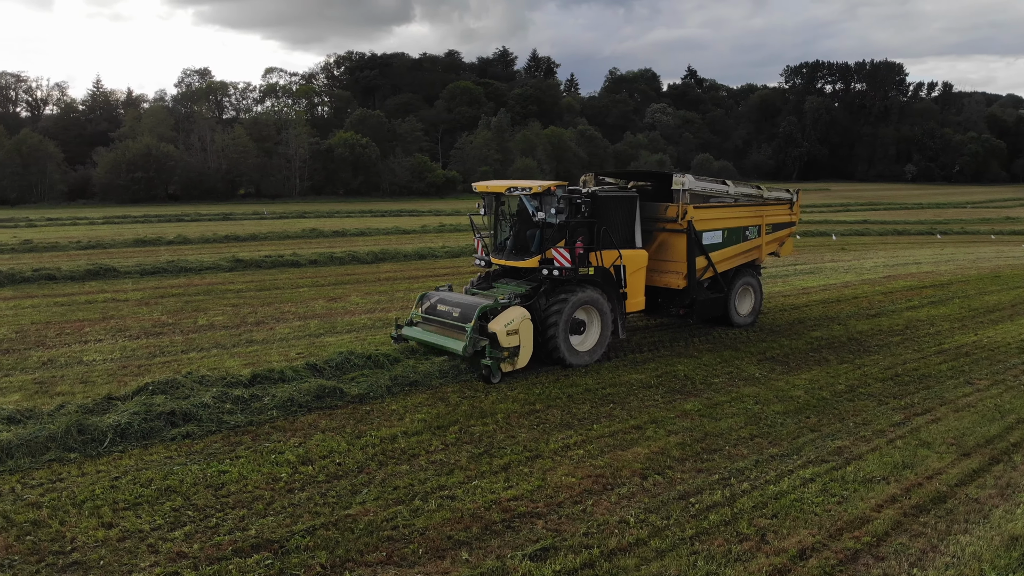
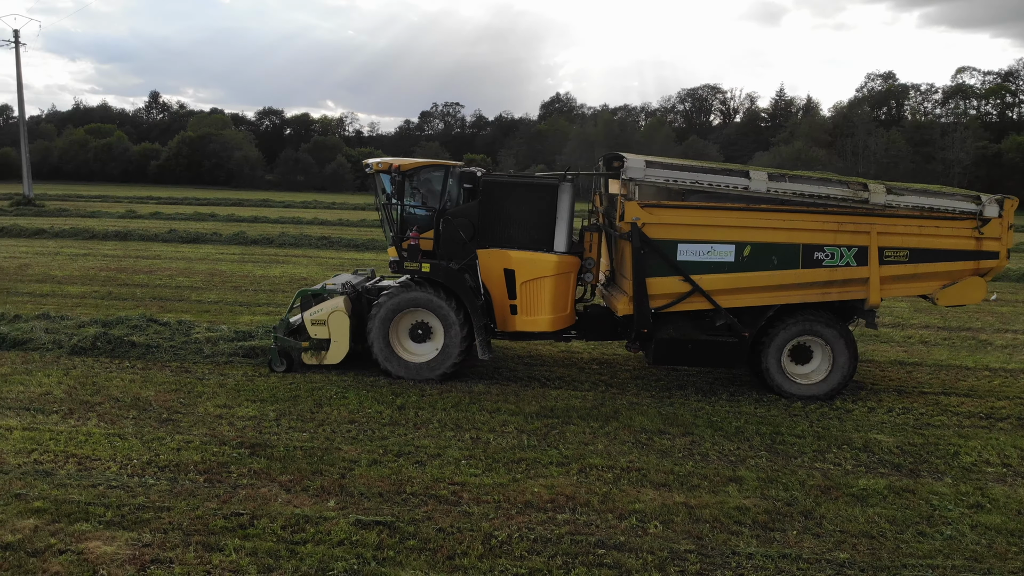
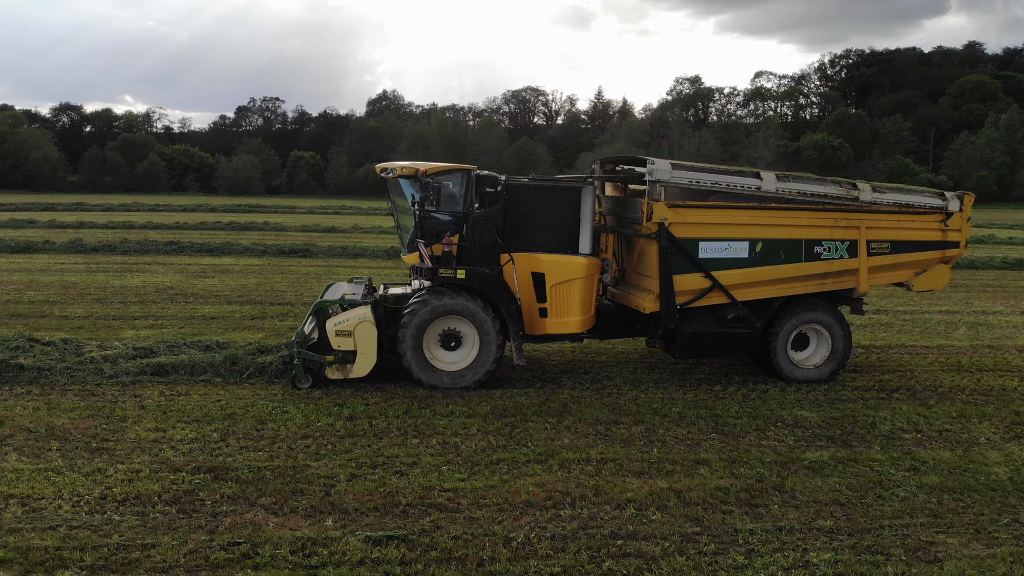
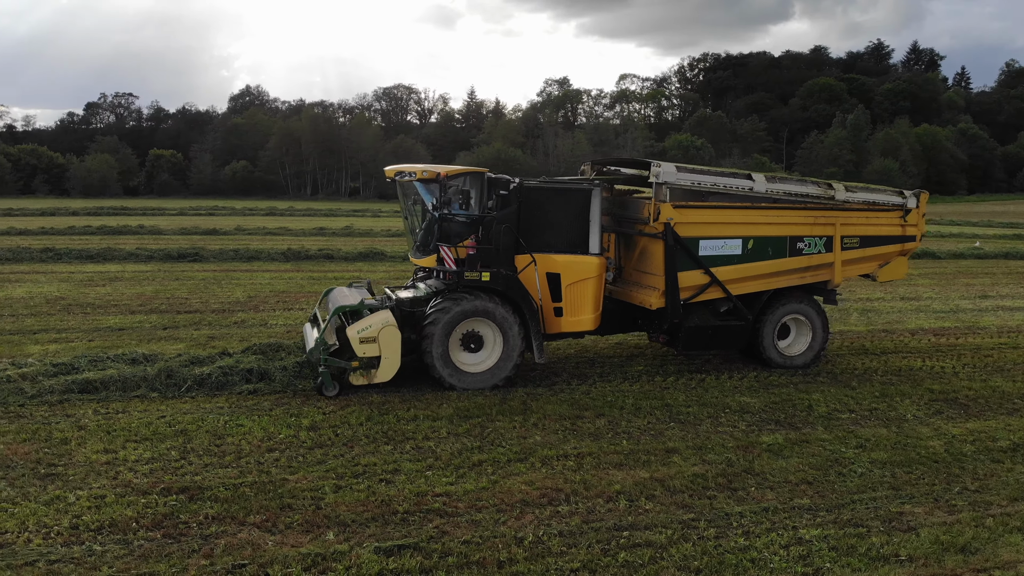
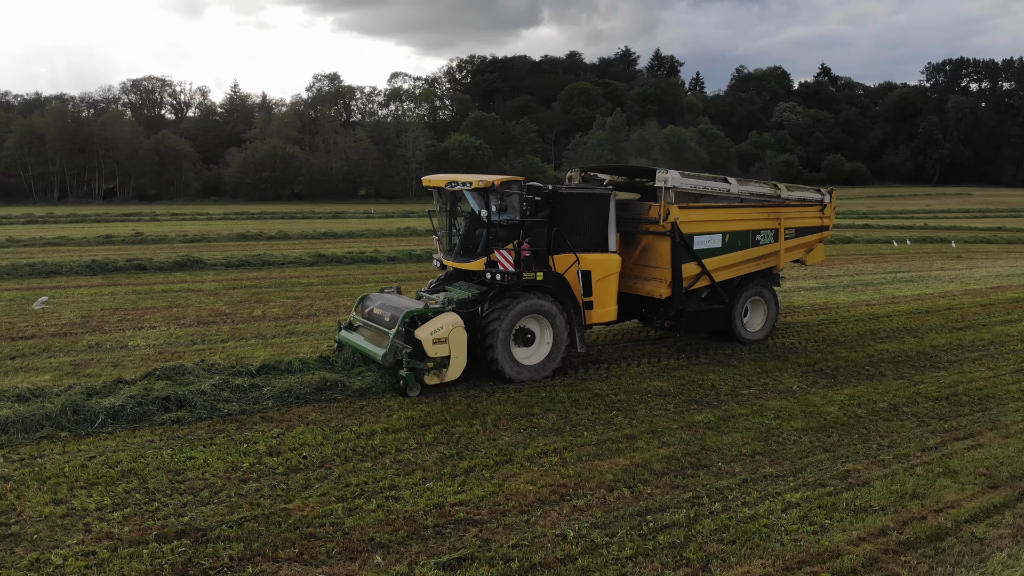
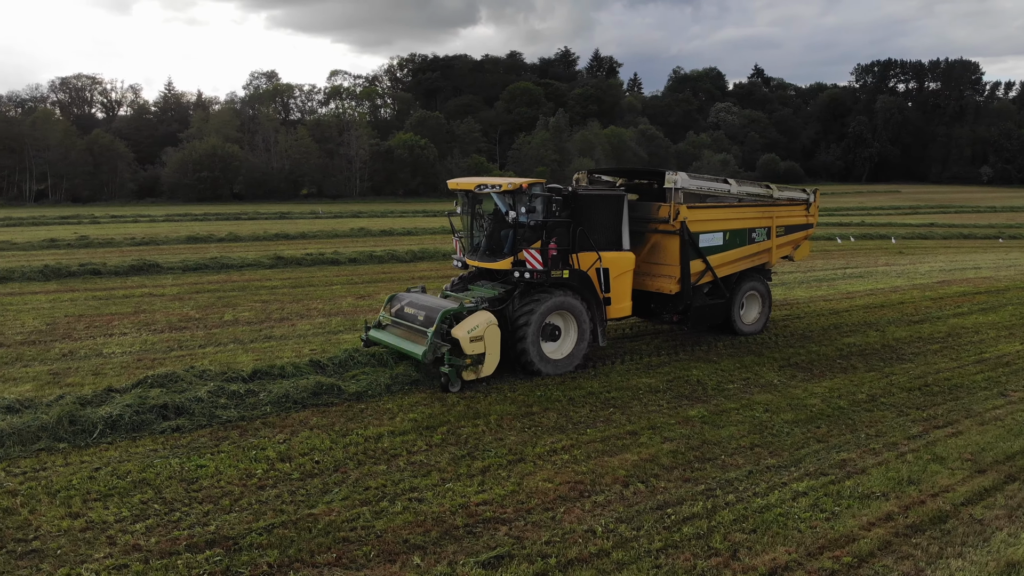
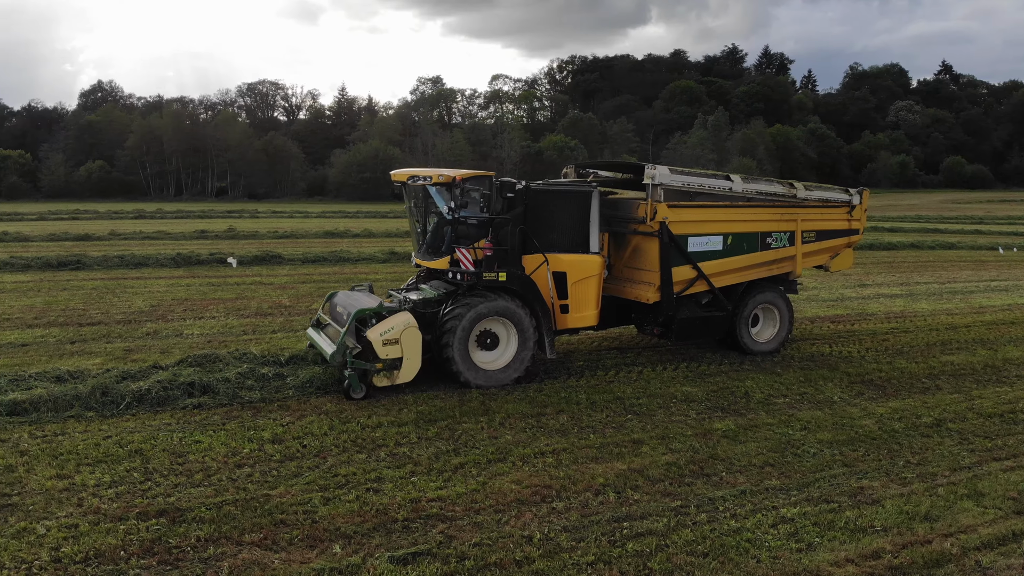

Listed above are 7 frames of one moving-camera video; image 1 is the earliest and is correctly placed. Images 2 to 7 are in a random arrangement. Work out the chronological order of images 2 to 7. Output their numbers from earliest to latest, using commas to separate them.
6, 5, 7, 4, 3, 2
